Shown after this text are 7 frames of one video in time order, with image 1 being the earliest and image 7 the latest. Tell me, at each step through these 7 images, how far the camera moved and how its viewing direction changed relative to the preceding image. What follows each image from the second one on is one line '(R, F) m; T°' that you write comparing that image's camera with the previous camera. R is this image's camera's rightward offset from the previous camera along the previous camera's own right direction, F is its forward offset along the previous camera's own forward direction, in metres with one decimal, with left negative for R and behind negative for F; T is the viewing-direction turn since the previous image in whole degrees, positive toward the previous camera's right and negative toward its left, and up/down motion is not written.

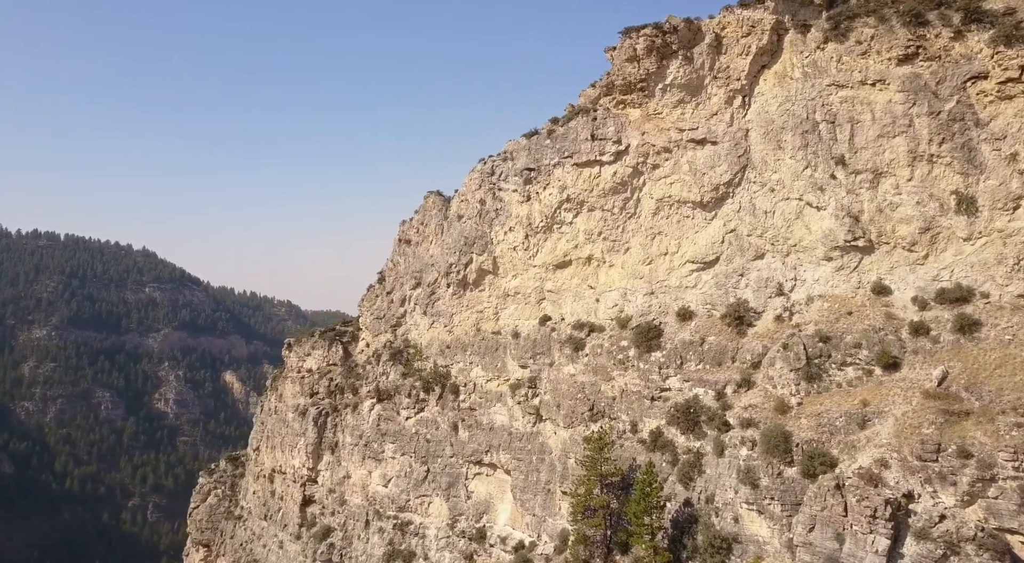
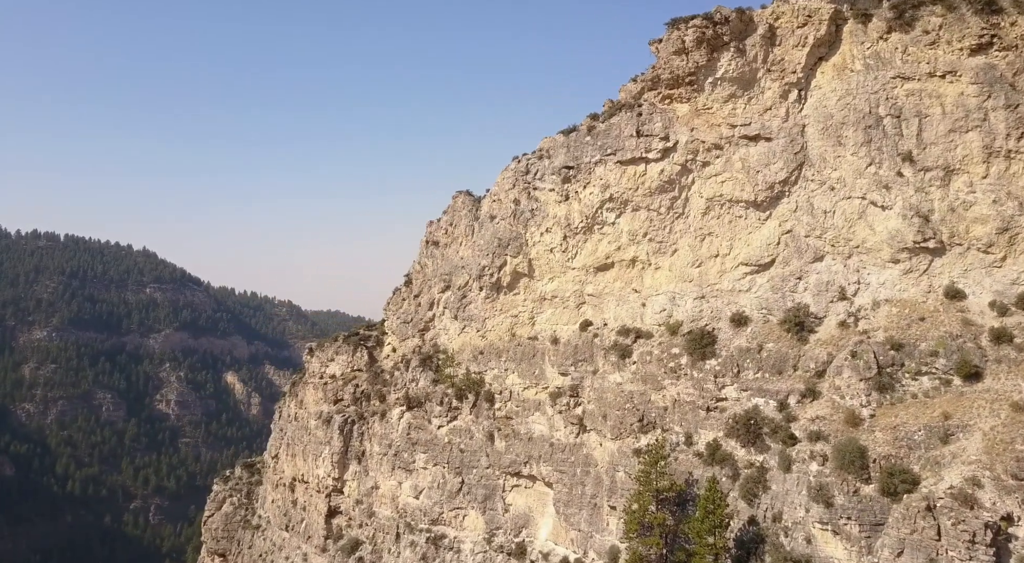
(-1.4, +1.3) m; 0°
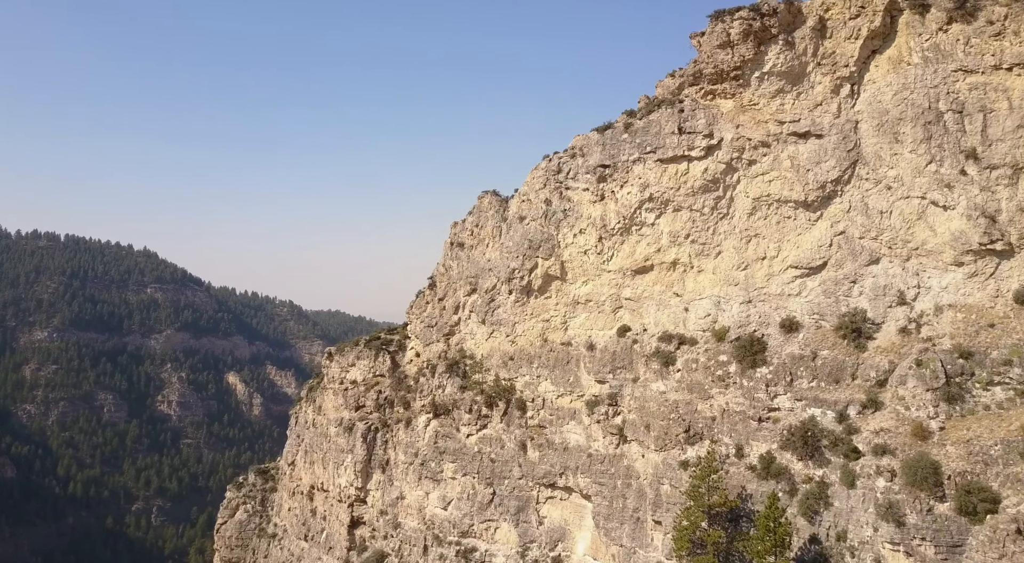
(-1.2, +1.2) m; 0°
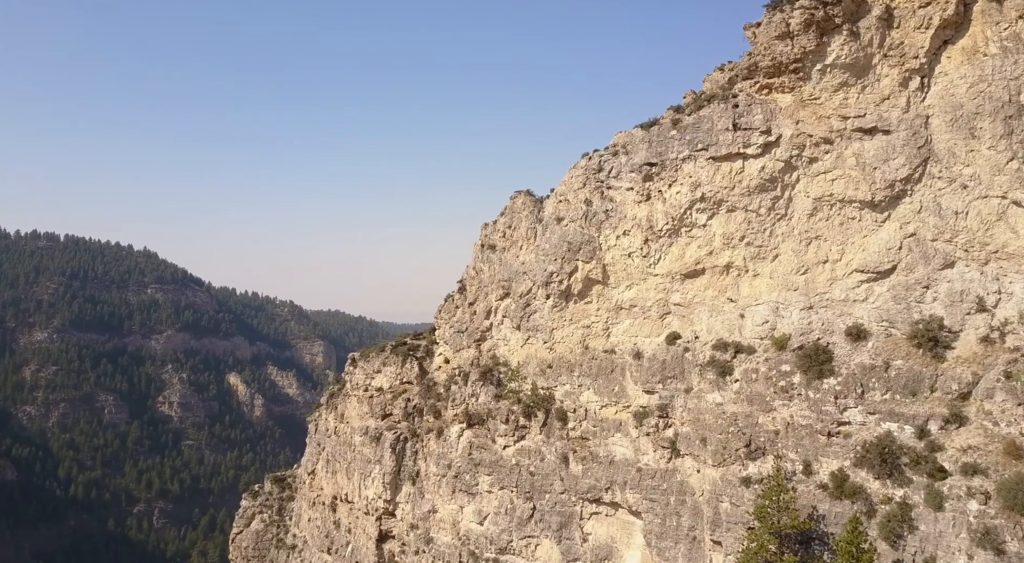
(-1.4, +1.4) m; 0°
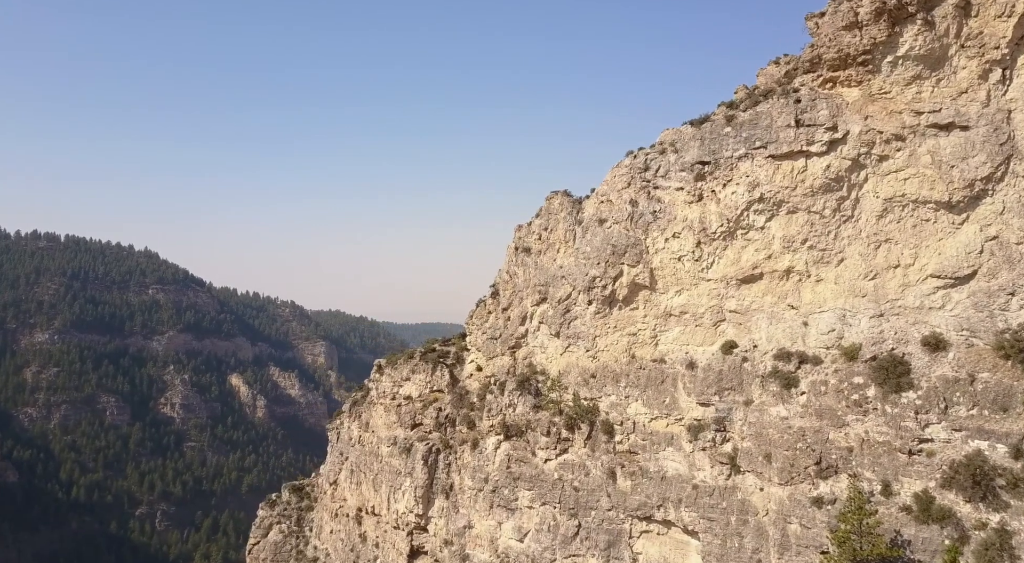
(-1.4, +1.4) m; 0°
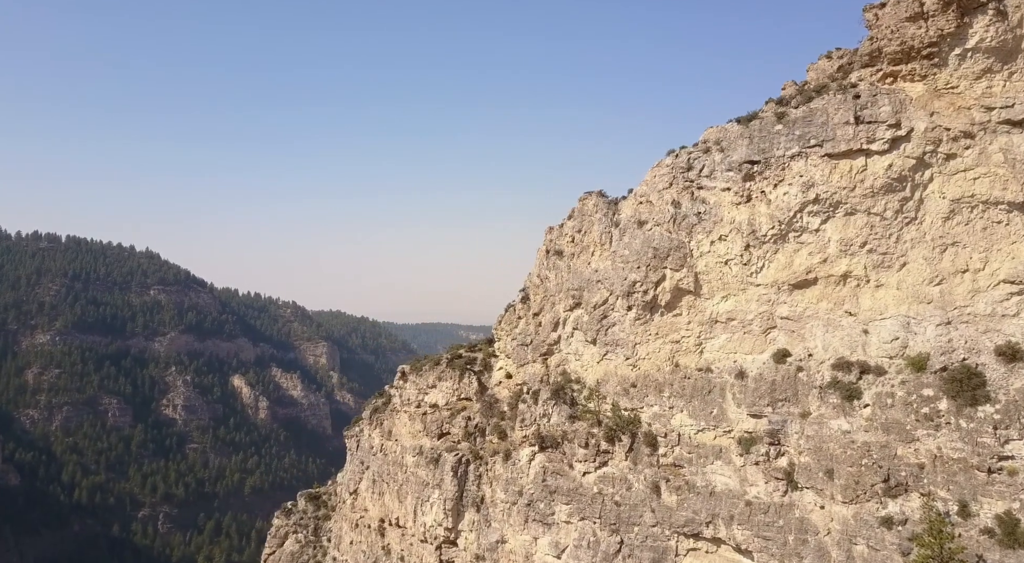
(-1.2, +1.2) m; 0°
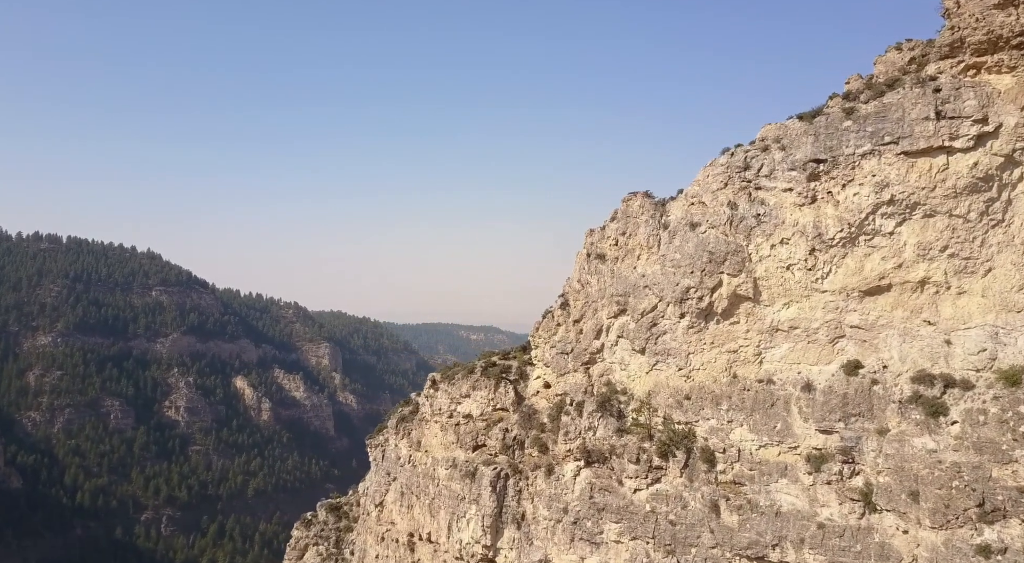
(-1.4, +1.5) m; 0°
